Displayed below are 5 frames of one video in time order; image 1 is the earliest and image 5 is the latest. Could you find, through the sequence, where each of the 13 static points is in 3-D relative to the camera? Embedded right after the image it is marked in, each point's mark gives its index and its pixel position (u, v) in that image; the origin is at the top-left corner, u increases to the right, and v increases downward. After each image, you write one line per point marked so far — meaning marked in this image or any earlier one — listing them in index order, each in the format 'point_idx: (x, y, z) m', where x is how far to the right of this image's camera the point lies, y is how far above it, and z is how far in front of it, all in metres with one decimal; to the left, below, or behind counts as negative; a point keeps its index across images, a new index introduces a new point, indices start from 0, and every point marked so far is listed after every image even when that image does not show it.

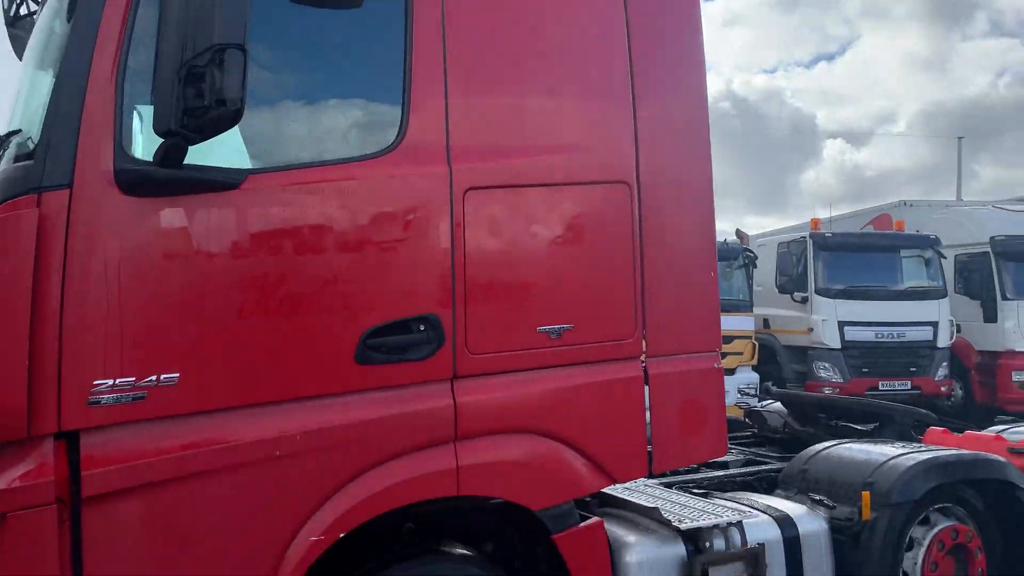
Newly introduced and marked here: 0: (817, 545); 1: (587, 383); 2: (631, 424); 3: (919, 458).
0: (+1.2, -1.0, +3.6) m
1: (+0.3, -0.3, +3.1) m
2: (+0.4, -0.5, +3.2) m
3: (+1.8, -0.7, +3.9) m
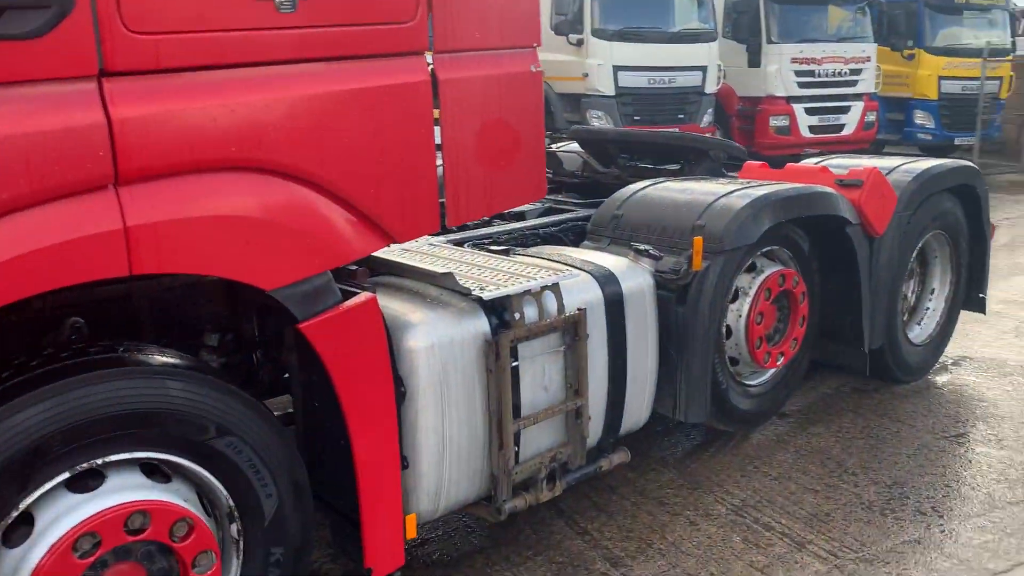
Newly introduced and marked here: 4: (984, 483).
0: (+0.4, -0.1, +2.9) m
1: (-0.4, +0.4, +2.0) m
2: (-0.2, +0.3, +2.1) m
3: (+0.9, +0.3, +3.2) m
4: (+1.8, -0.7, +3.3) m
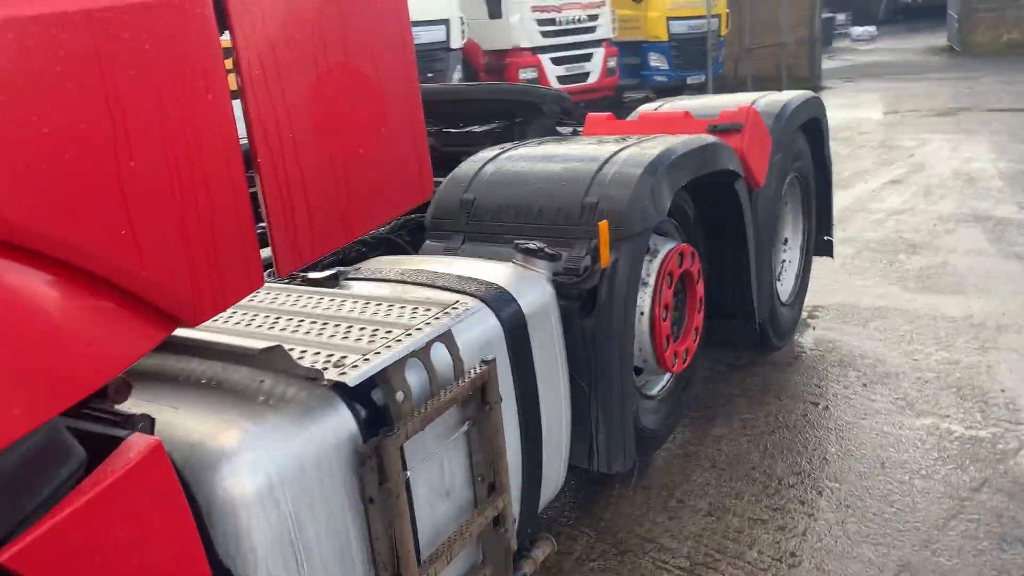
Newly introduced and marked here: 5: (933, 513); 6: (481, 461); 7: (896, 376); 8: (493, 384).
0: (+0.1, -0.1, +2.0) m
1: (-0.5, +0.3, +0.9) m
2: (-0.4, +0.2, +1.1) m
3: (+0.4, +0.4, +2.4) m
4: (+1.3, -0.6, +2.8) m
5: (+1.2, -0.6, +2.5) m
6: (-0.1, -0.3, +1.7) m
7: (+1.5, -0.4, +3.5) m
8: (0.0, -0.2, +1.7) m
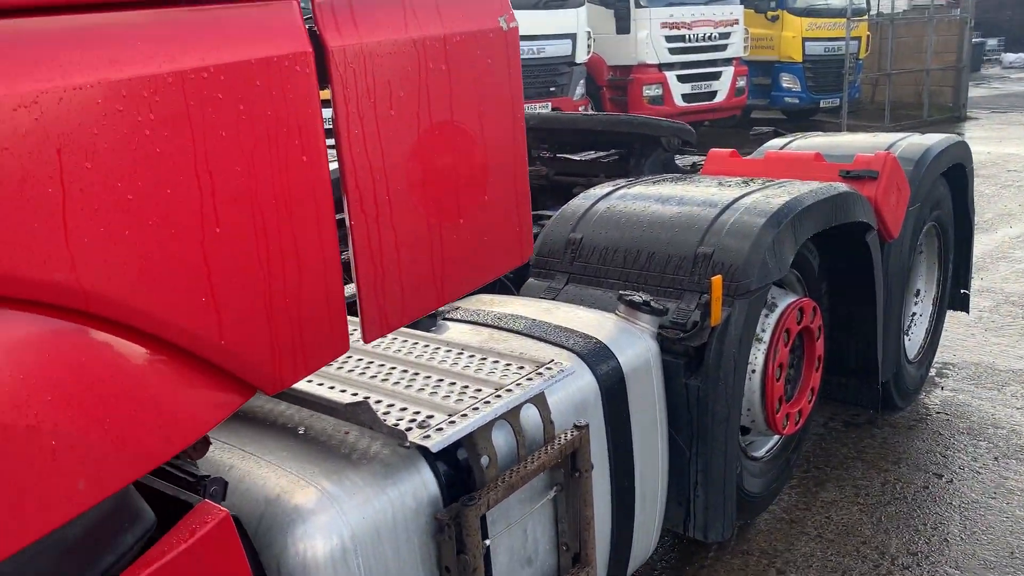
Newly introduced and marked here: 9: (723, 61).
0: (+0.3, -0.2, +1.9) m
1: (-0.4, +0.2, +0.9) m
2: (-0.3, +0.1, +1.0) m
3: (+0.7, +0.2, +2.3) m
4: (+1.6, -0.8, +2.5) m
5: (+1.4, -0.9, +2.3) m
6: (+0.1, -0.4, +1.6) m
7: (+1.9, -0.6, +3.2) m
8: (+0.1, -0.3, +1.6) m
9: (+2.7, +2.9, +11.4) m
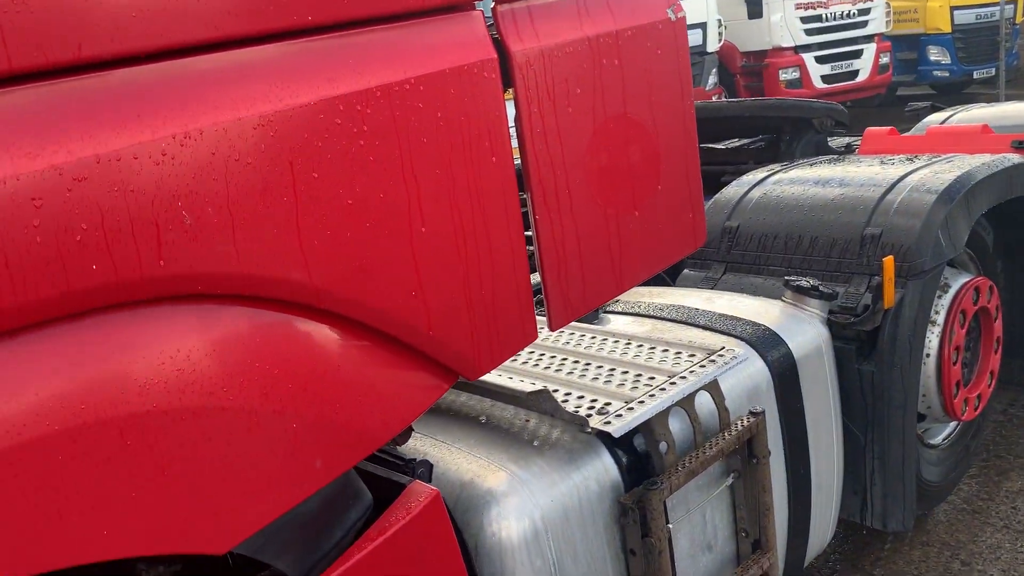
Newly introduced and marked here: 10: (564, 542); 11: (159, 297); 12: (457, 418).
0: (+0.7, -0.2, +1.9) m
1: (-0.2, +0.2, +1.0) m
2: (0.0, +0.1, +1.1) m
3: (+1.1, +0.3, +2.2) m
4: (+2.0, -0.7, +2.3) m
5: (+1.9, -0.8, +2.1) m
6: (+0.4, -0.4, +1.6) m
7: (+2.4, -0.5, +2.9) m
8: (+0.4, -0.3, +1.6) m
9: (+4.3, +3.1, +10.9) m
10: (+0.1, -0.4, +1.3) m
11: (-0.3, 0.0, +0.8) m
12: (-0.1, -0.2, +1.5) m
